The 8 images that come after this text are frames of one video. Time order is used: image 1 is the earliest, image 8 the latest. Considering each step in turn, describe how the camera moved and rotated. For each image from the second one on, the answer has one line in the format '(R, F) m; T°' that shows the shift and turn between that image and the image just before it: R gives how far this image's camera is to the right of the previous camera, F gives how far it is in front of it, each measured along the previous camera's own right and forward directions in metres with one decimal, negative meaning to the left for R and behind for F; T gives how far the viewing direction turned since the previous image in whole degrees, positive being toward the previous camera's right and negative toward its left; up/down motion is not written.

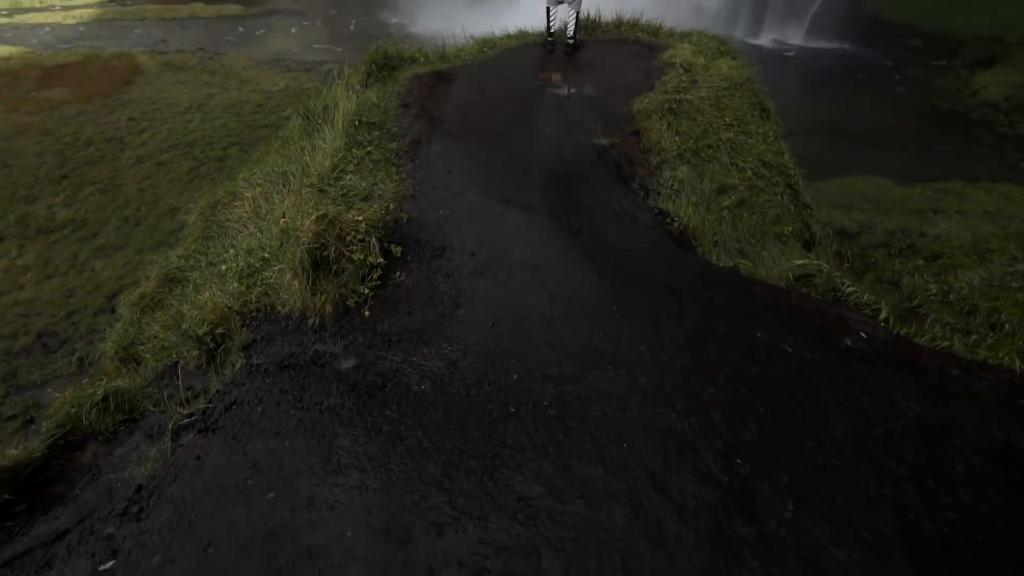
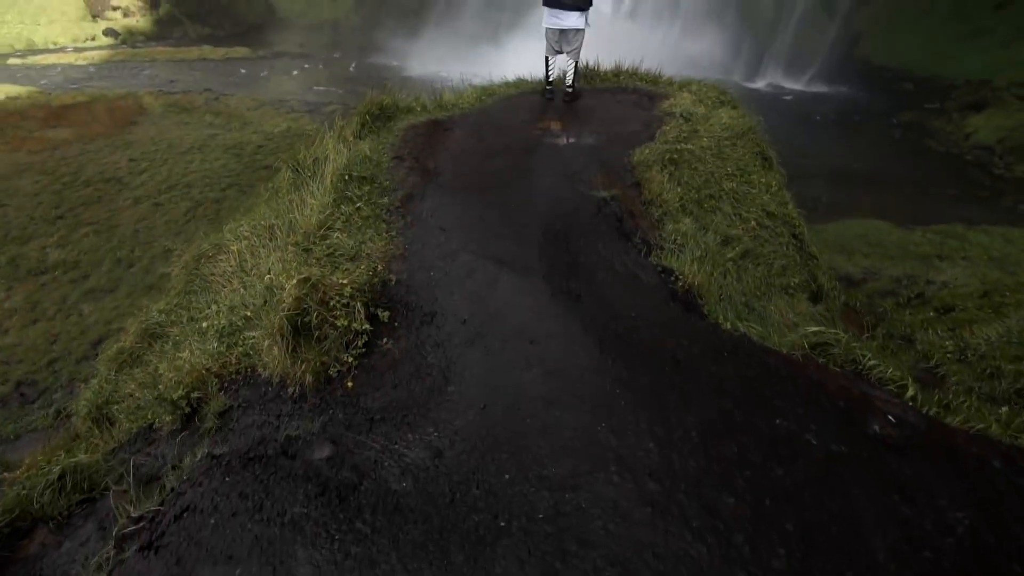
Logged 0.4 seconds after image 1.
(0.0, +0.1) m; 0°
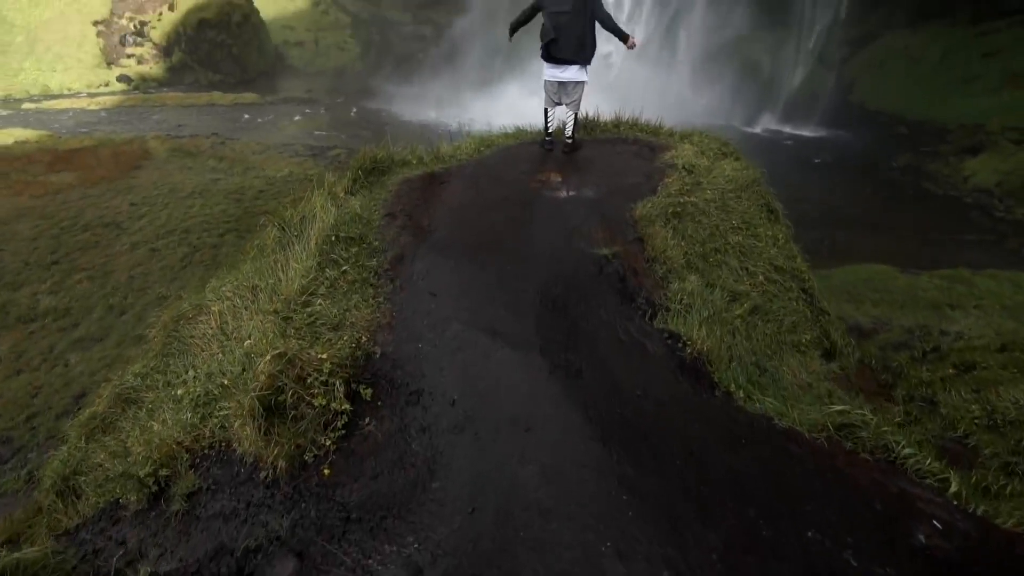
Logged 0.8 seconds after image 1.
(0.0, +0.1) m; 0°
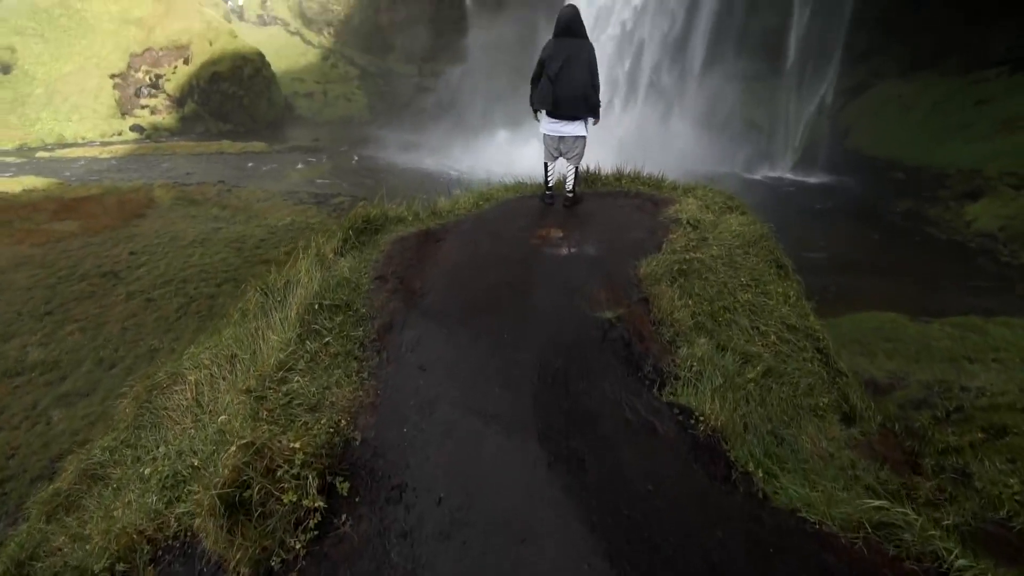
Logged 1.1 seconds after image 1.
(0.0, +0.1) m; 0°
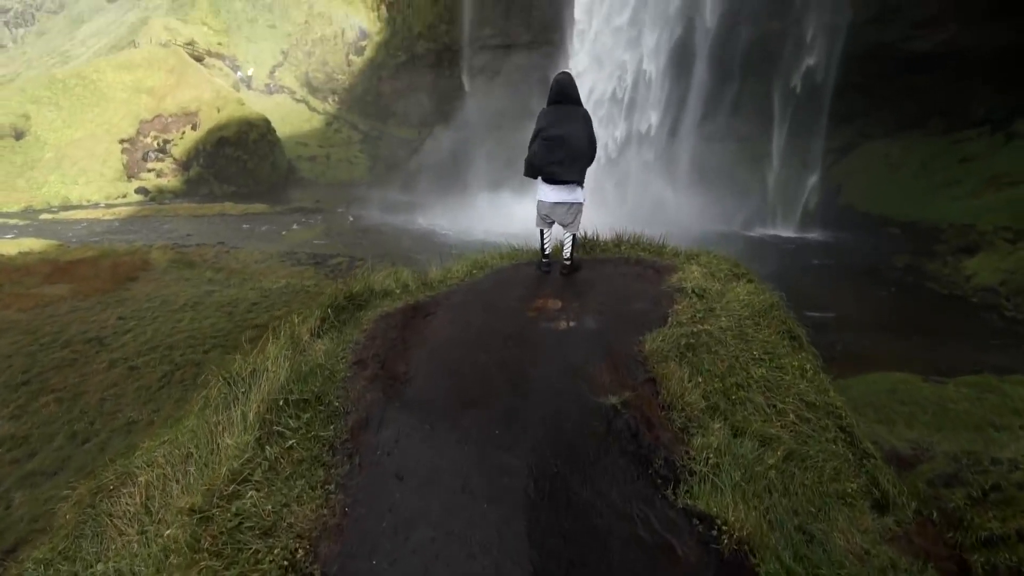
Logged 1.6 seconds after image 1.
(0.0, +0.2) m; 0°
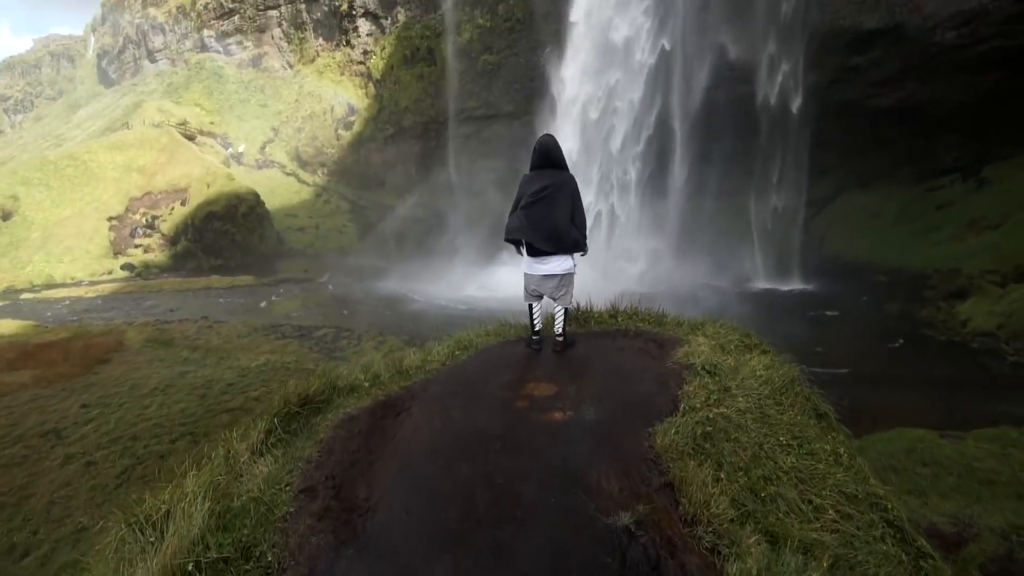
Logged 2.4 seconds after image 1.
(0.0, +0.3) m; +1°
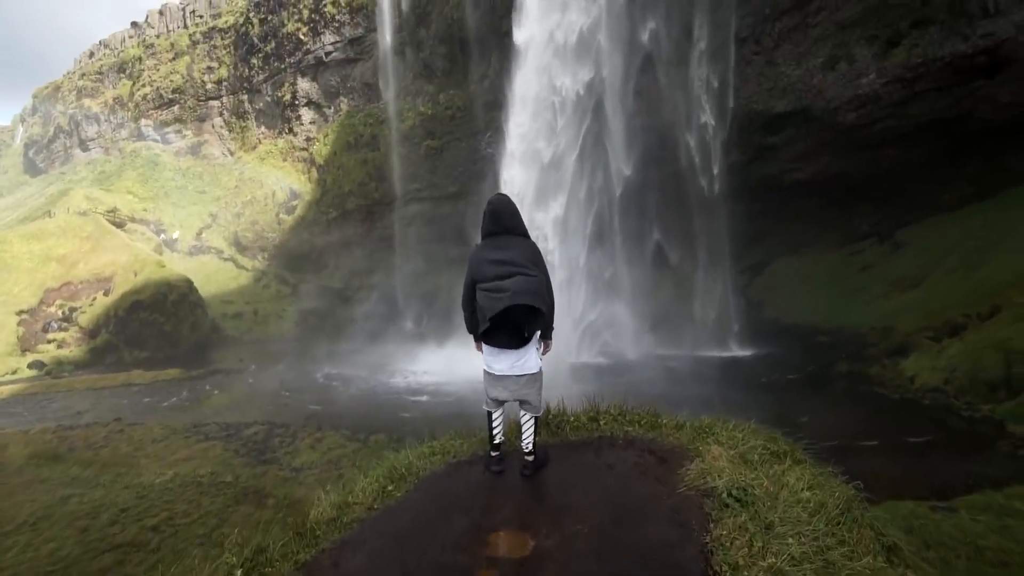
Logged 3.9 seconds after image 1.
(0.0, +0.6) m; +6°
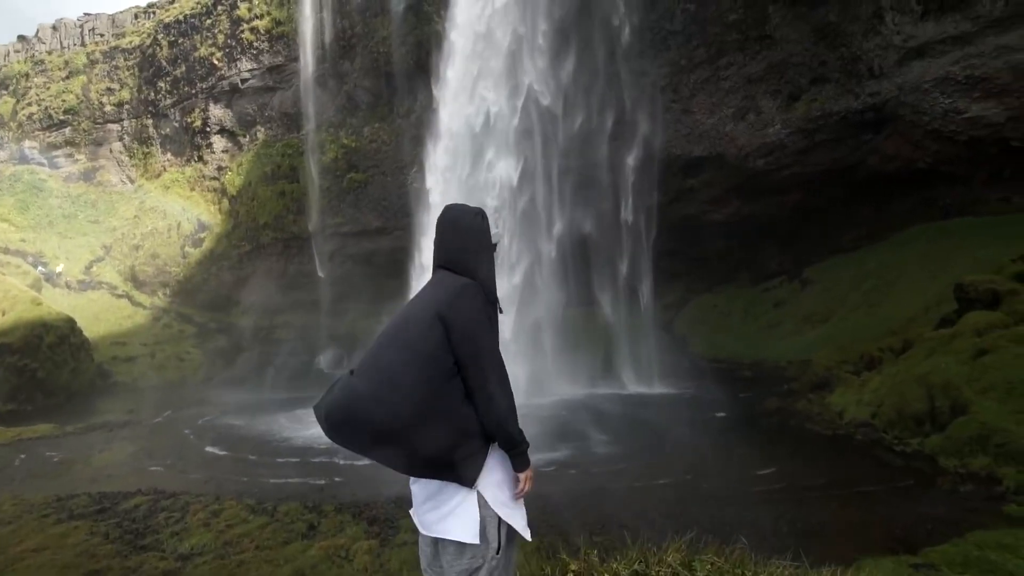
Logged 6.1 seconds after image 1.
(-0.2, +1.0) m; +8°
